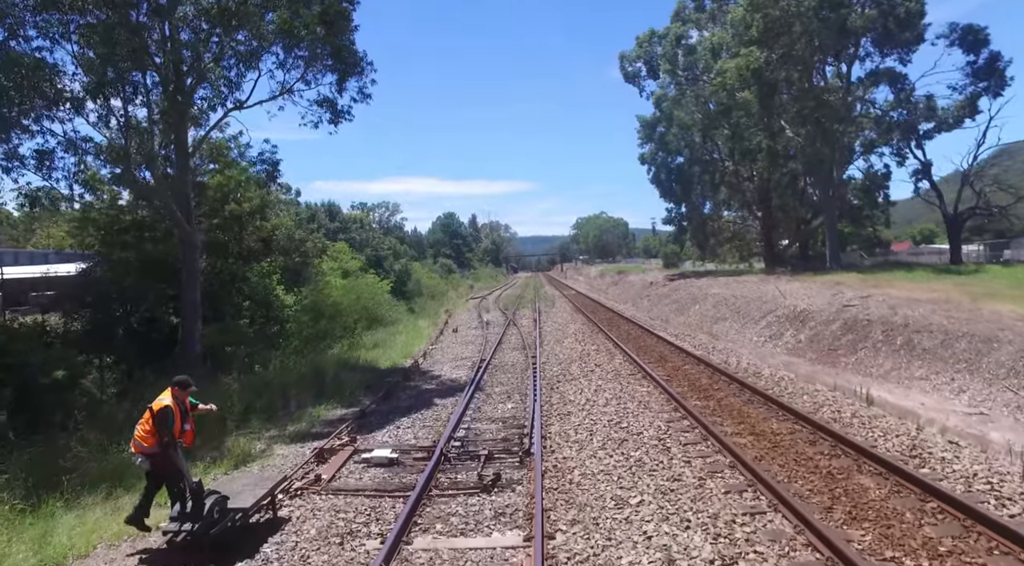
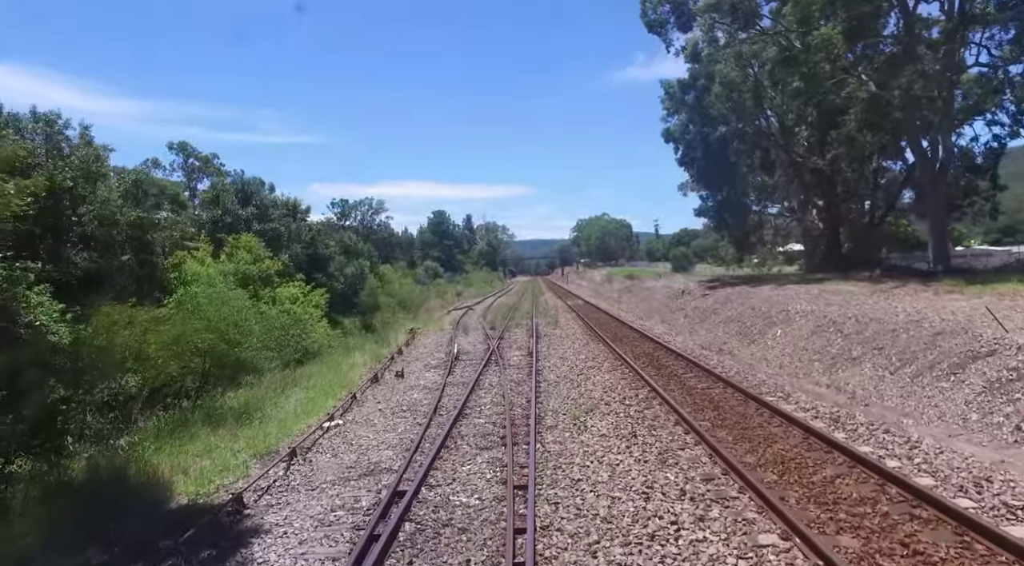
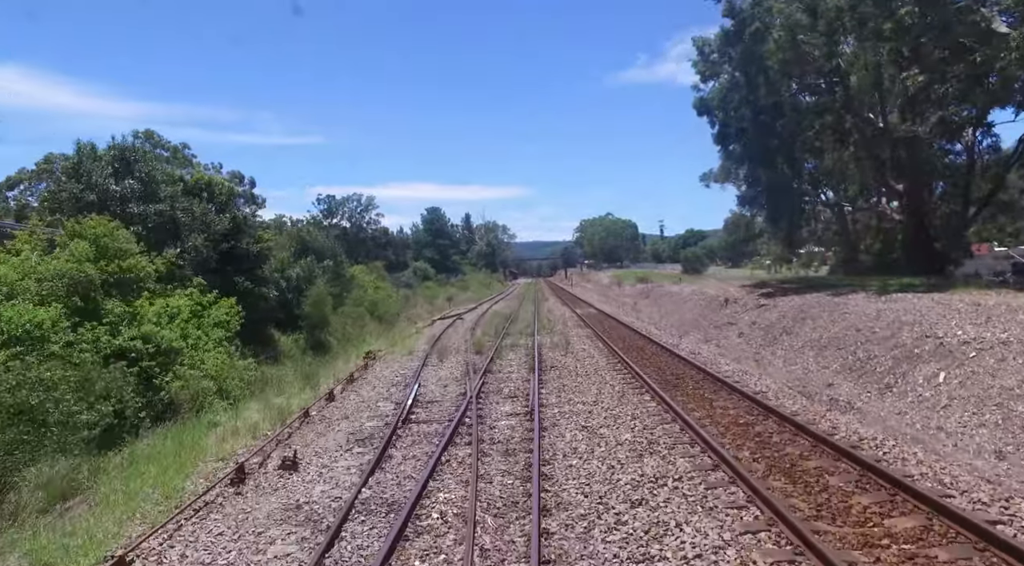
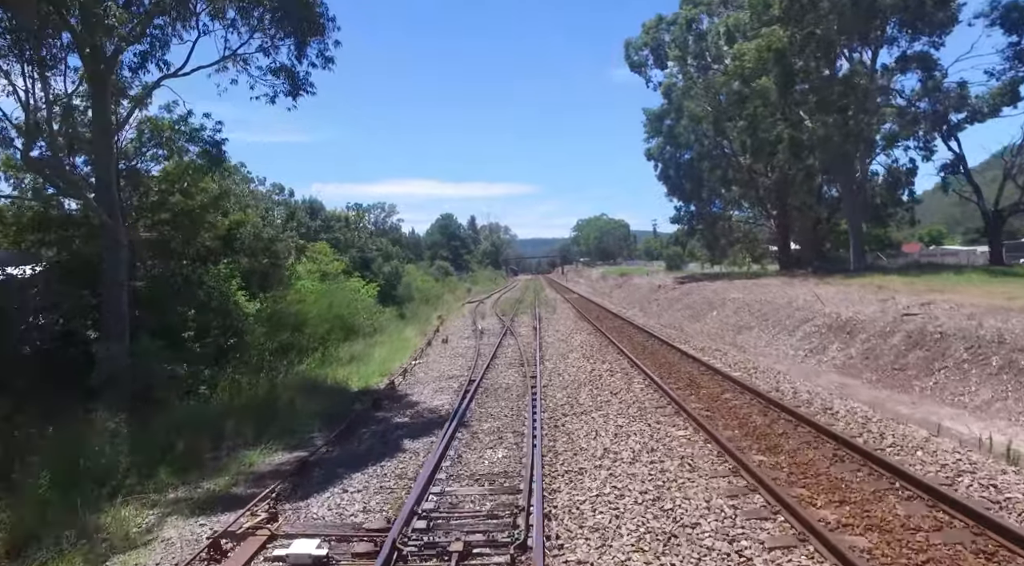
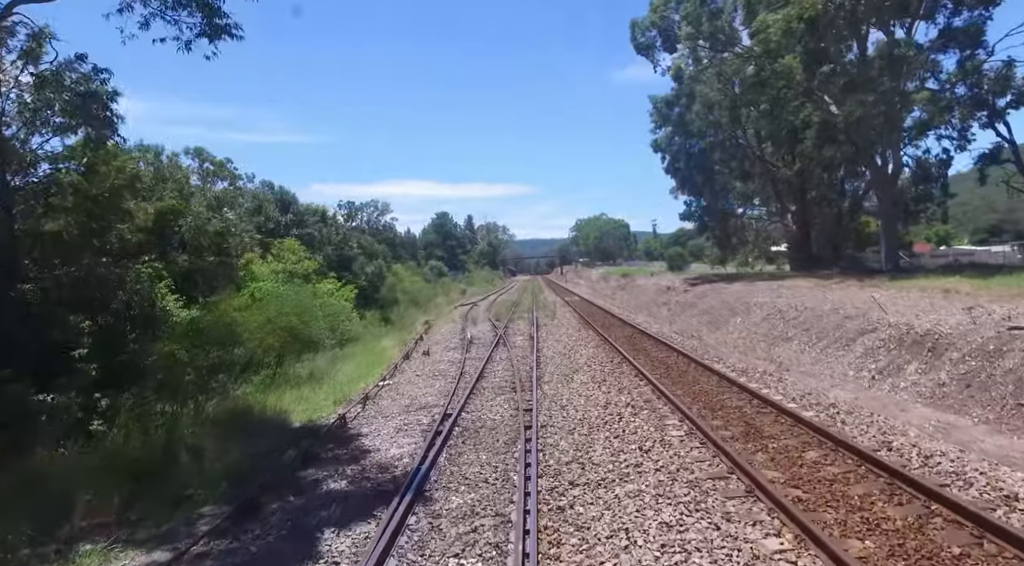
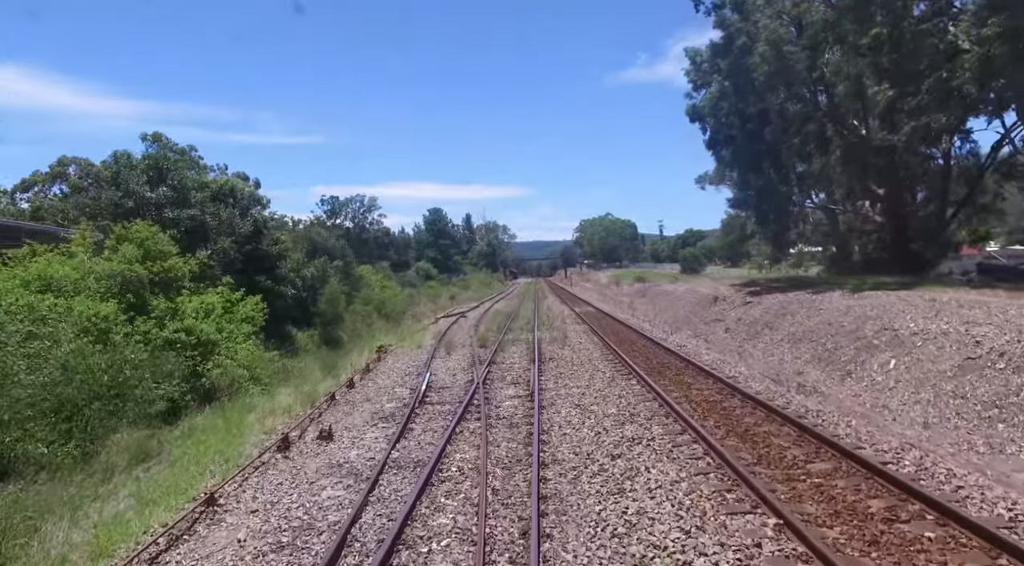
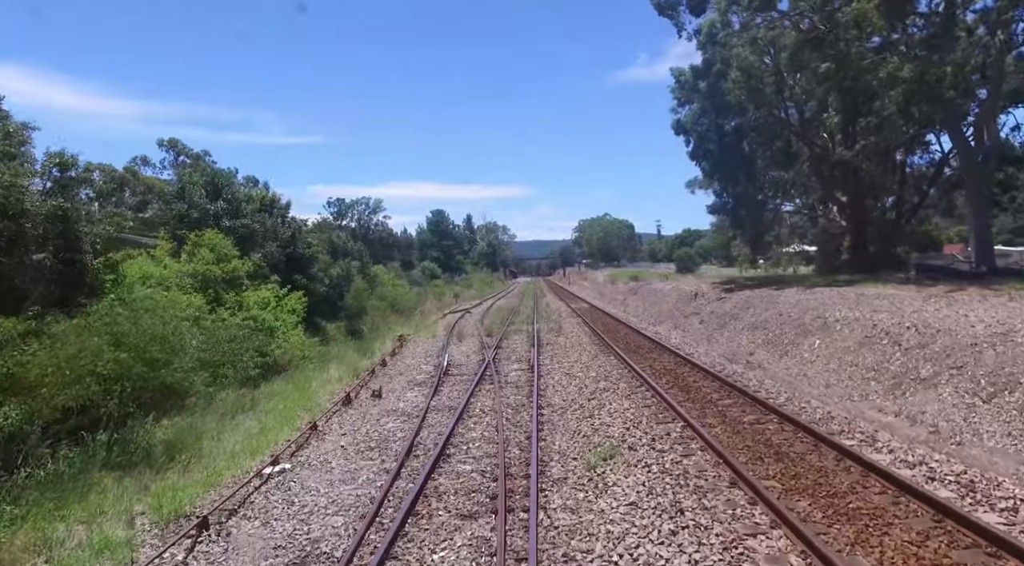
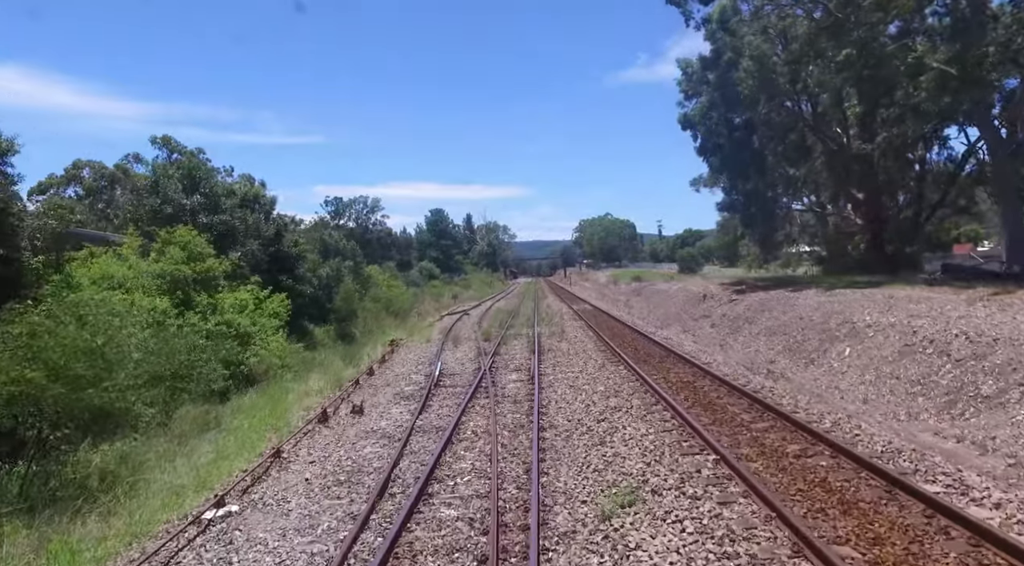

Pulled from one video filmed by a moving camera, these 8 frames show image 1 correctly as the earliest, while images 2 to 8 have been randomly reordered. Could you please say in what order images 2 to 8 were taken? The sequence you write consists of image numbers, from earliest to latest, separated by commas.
4, 5, 2, 7, 8, 6, 3
